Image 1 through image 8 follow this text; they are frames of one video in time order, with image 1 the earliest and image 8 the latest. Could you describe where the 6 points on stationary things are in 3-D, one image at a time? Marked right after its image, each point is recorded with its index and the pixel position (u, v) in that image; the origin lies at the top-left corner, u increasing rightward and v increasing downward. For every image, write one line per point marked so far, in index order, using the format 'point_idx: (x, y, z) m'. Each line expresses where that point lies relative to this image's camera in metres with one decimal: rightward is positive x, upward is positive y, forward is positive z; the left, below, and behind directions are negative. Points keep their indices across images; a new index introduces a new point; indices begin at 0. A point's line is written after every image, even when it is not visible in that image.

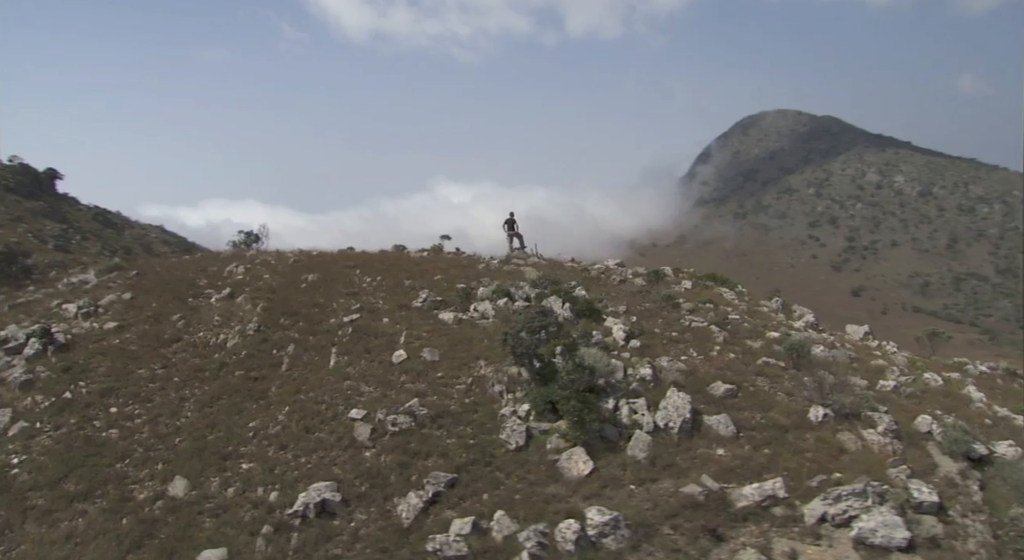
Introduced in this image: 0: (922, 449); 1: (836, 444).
0: (+8.4, -3.4, +18.4) m
1: (+6.6, -3.3, +18.3) m
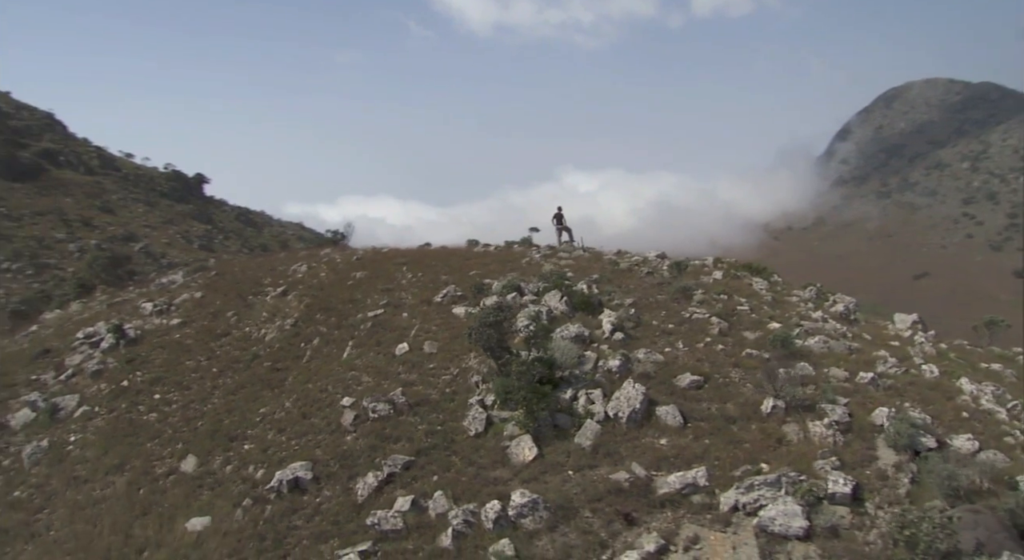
0: (+7.3, -3.3, +18.6) m
1: (+5.5, -3.2, +18.8) m
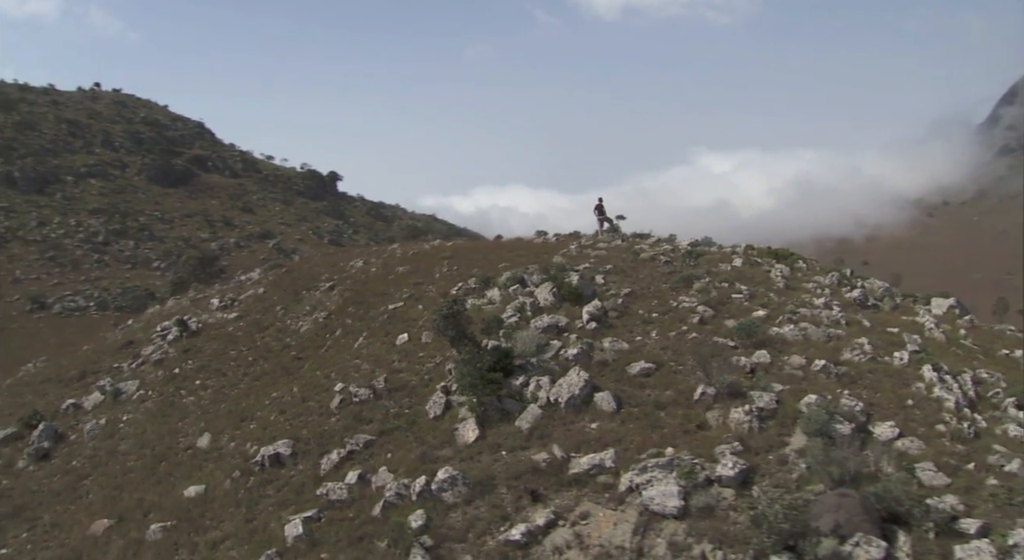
0: (+5.7, -3.1, +19.2) m
1: (+4.0, -3.0, +19.7) m
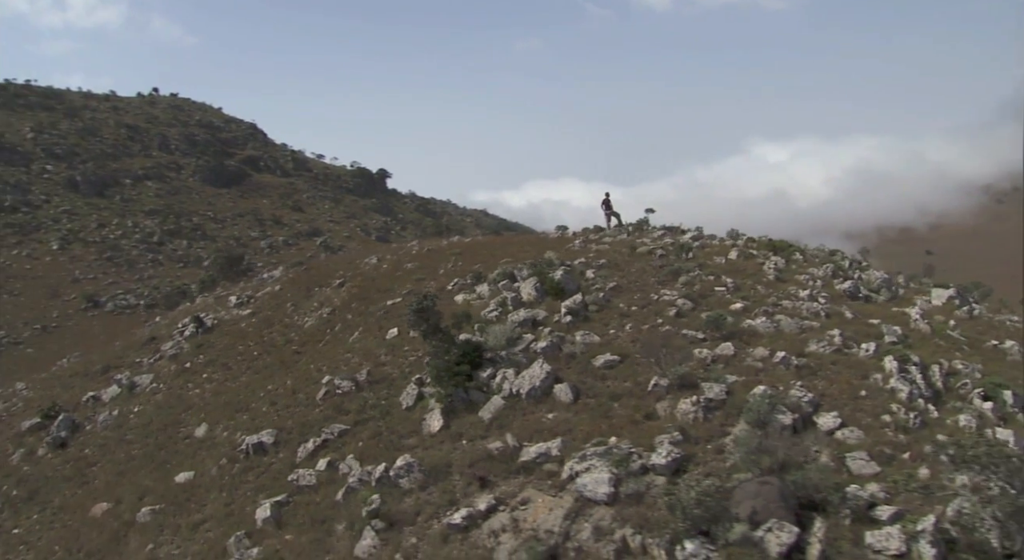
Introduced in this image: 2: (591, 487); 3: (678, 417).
0: (+4.7, -2.9, +19.7) m
1: (+3.0, -2.9, +20.3) m
2: (+1.5, -4.0, +17.7) m
3: (+3.6, -3.0, +19.8) m
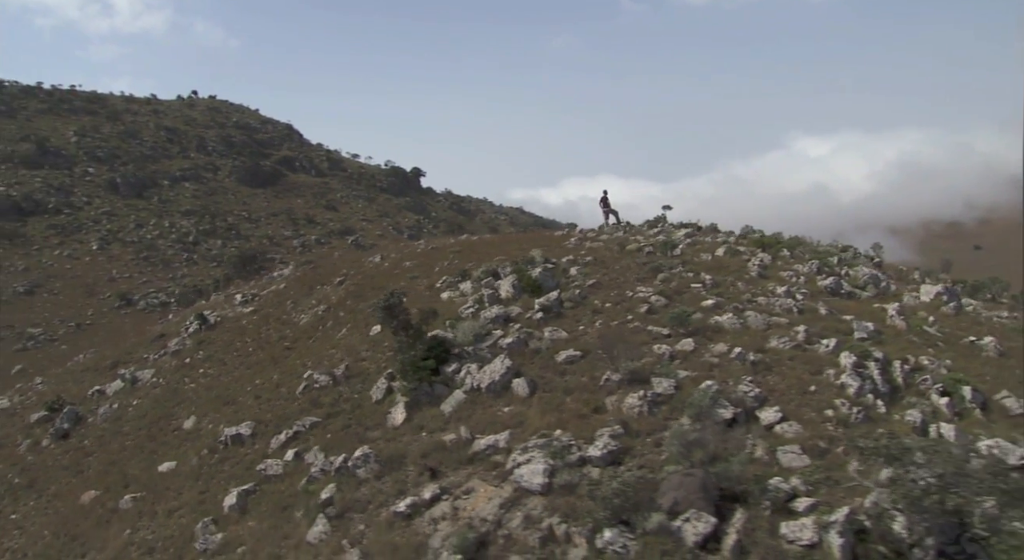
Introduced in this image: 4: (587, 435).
0: (+3.5, -2.9, +20.1) m
1: (+1.9, -2.9, +20.8) m
2: (+0.3, -4.0, +18.3) m
3: (+2.5, -2.9, +20.3) m
4: (+1.6, -3.3, +19.4) m
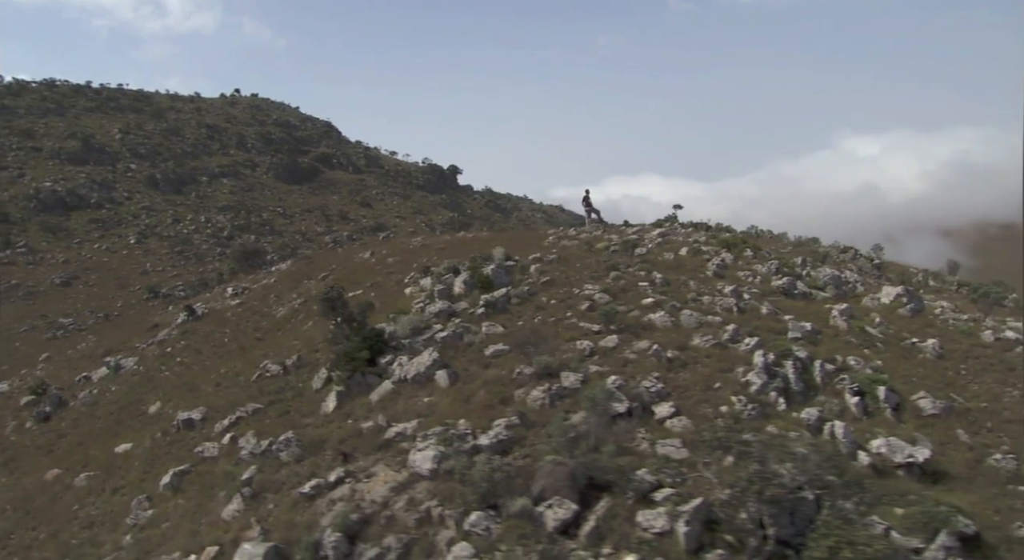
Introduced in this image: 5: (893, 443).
0: (+1.4, -2.8, +20.8) m
1: (-0.2, -2.8, +21.7) m
2: (-2.0, -3.9, +19.3) m
3: (+0.4, -2.8, +21.1) m
4: (-0.6, -3.2, +20.3) m
5: (+8.3, -3.6, +19.8) m
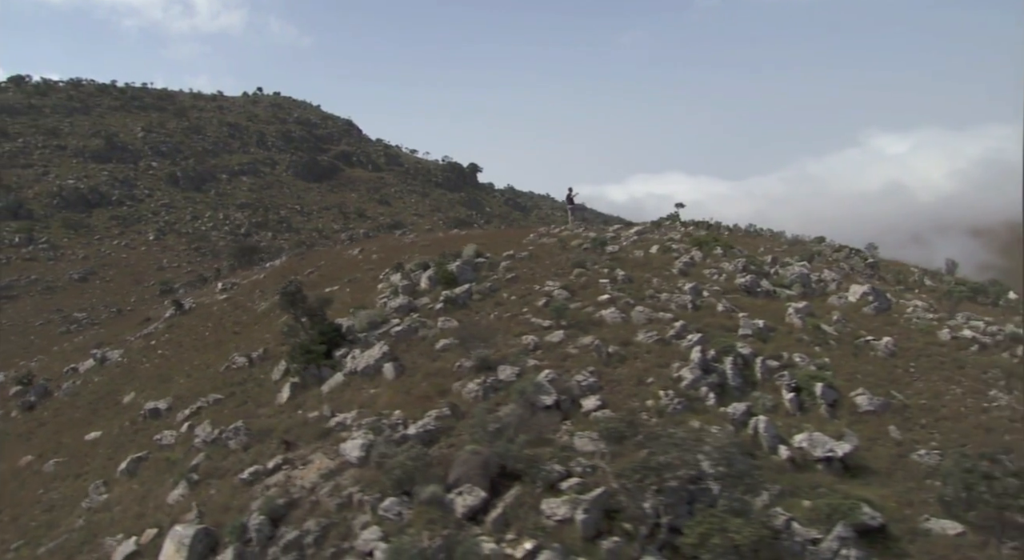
0: (-0.1, -2.7, +21.4) m
1: (-1.7, -2.7, +22.3) m
2: (-3.6, -3.8, +20.0) m
3: (-1.2, -2.7, +21.7) m
4: (-2.2, -3.1, +21.0) m
5: (+6.7, -3.5, +20.1) m
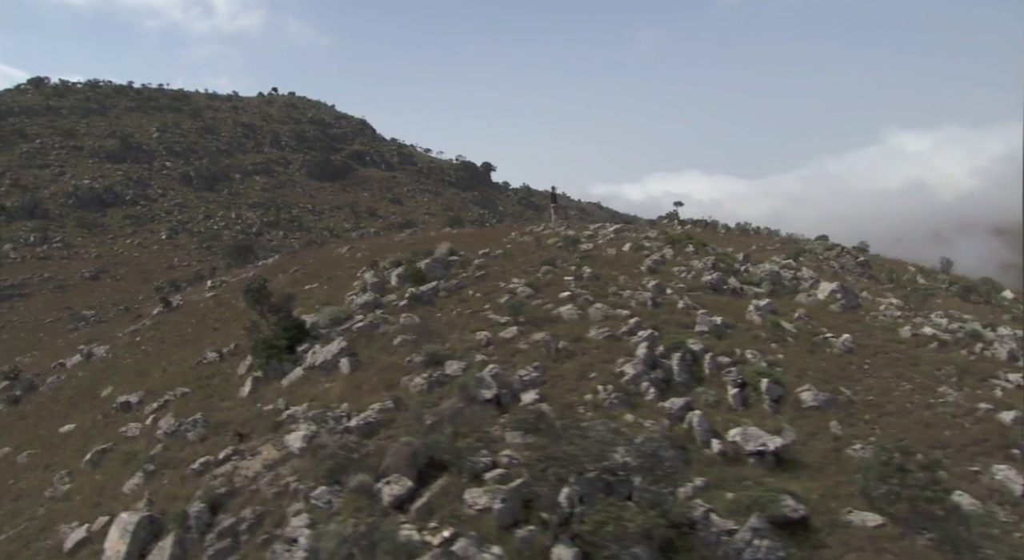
0: (-1.5, -2.6, +21.9) m
1: (-3.0, -2.6, +22.9) m
2: (-5.0, -3.7, +20.6) m
3: (-2.5, -2.7, +22.2) m
4: (-3.5, -3.1, +21.5) m
5: (+5.3, -3.4, +20.4) m
